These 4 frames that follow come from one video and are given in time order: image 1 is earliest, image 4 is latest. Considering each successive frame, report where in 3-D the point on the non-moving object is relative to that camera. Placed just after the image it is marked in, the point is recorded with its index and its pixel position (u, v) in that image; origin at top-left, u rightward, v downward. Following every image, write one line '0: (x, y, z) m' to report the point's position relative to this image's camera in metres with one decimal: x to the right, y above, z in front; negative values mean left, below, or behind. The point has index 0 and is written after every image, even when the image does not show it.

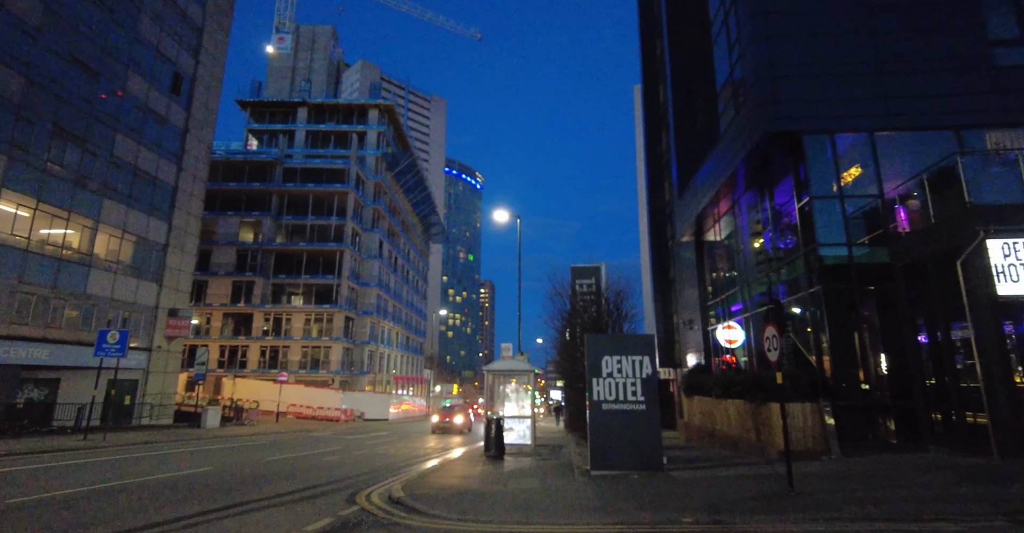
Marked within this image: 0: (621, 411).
0: (+2.2, -2.9, +11.2) m
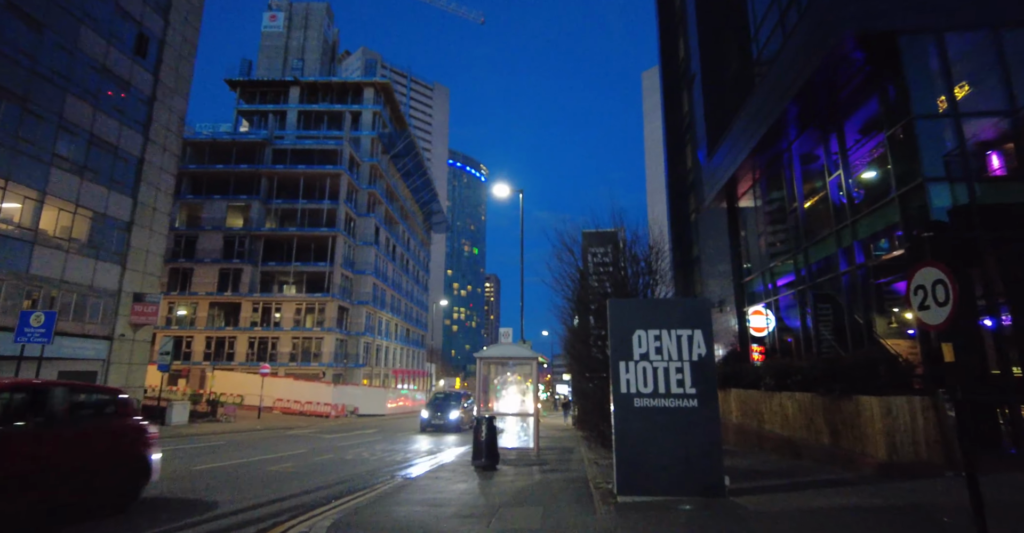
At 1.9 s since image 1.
0: (+2.1, -2.0, +7.7) m
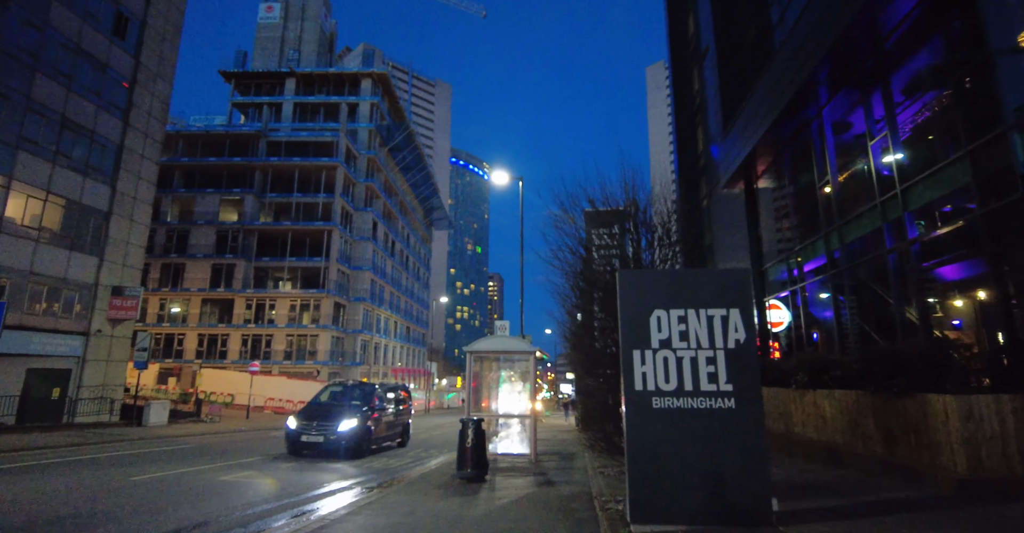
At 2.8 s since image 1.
0: (+1.9, -1.5, +6.0) m
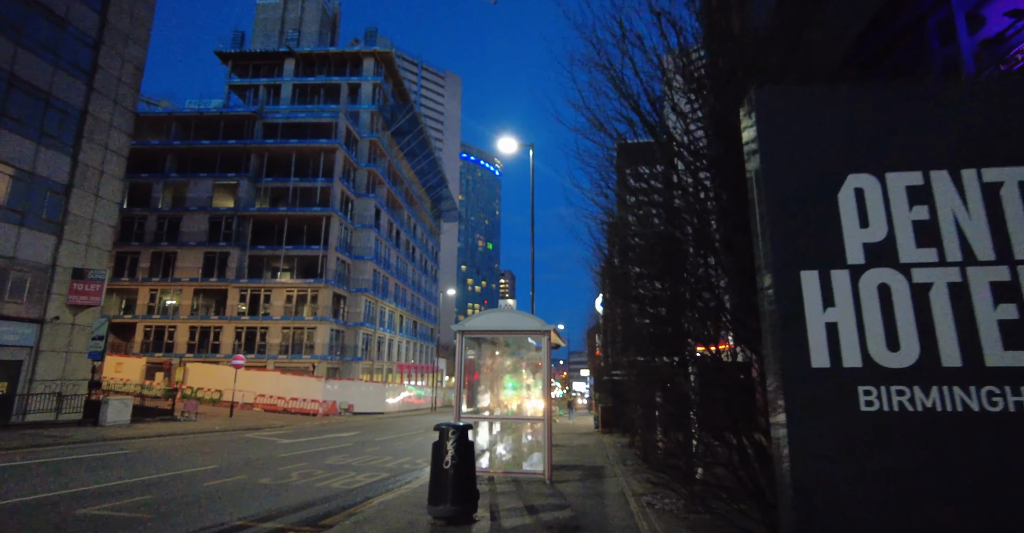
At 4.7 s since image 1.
0: (+1.9, -0.6, +2.4) m
